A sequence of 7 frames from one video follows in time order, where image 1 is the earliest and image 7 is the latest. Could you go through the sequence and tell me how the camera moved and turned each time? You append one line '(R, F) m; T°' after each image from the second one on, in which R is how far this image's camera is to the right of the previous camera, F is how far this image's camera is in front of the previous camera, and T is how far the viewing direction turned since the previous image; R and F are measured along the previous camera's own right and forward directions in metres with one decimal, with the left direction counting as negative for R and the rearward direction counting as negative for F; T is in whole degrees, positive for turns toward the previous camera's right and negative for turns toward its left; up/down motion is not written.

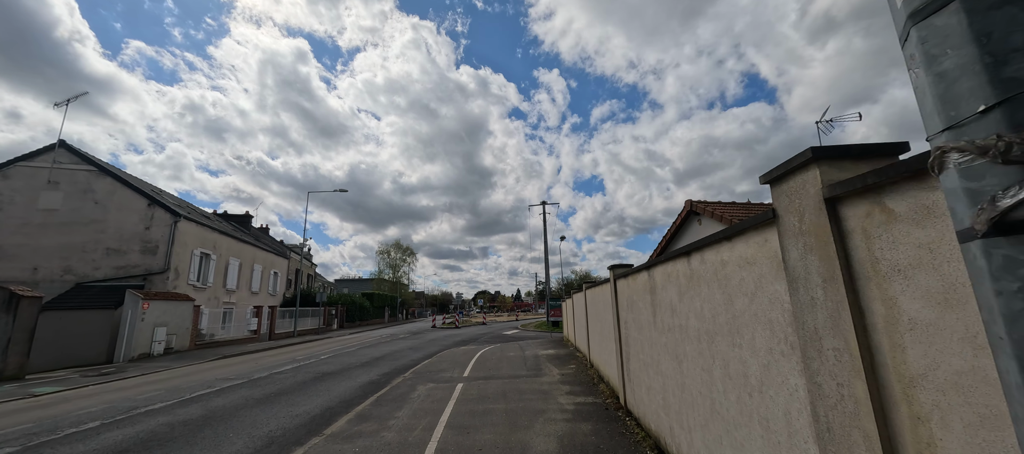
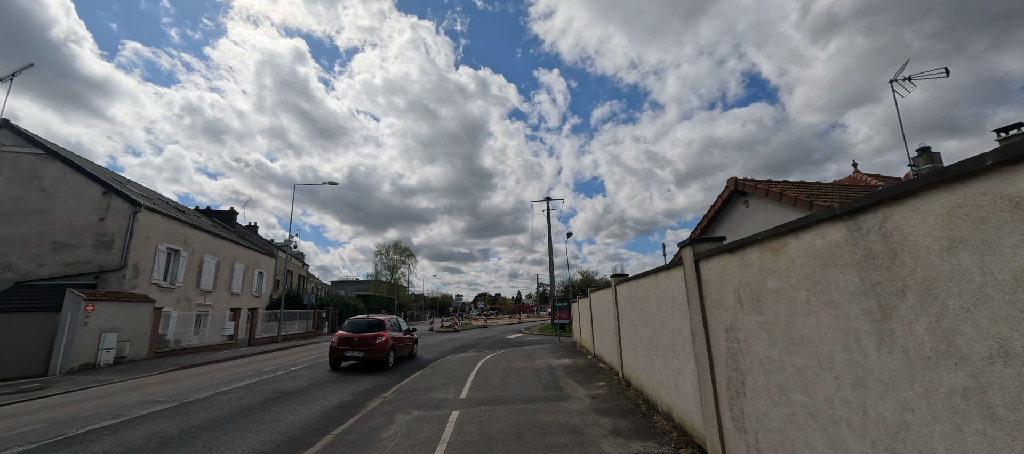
(-0.2, +2.5) m; 0°
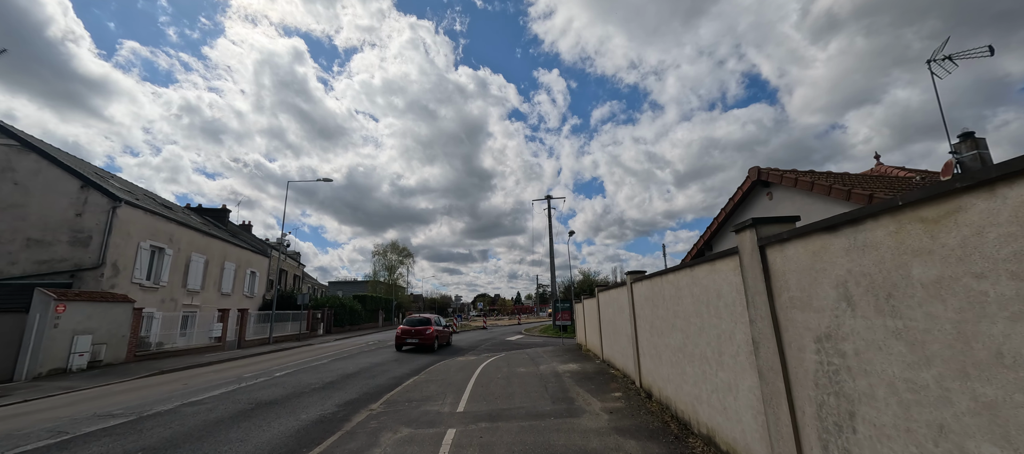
(-0.1, +1.0) m; 0°
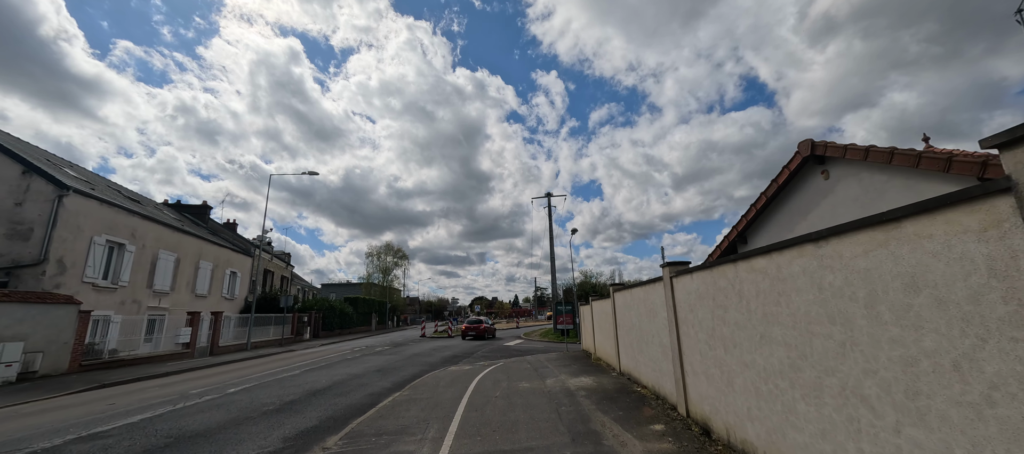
(-0.1, +1.9) m; 0°
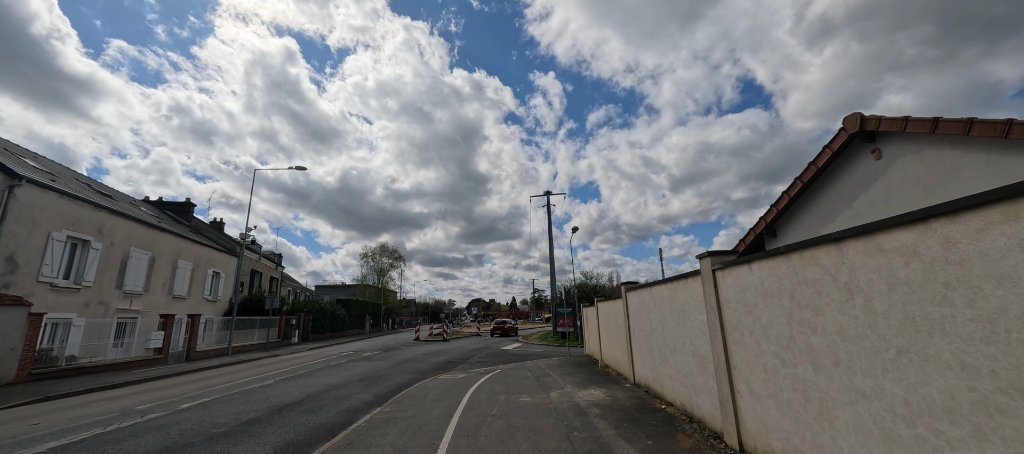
(0.0, +1.3) m; 0°
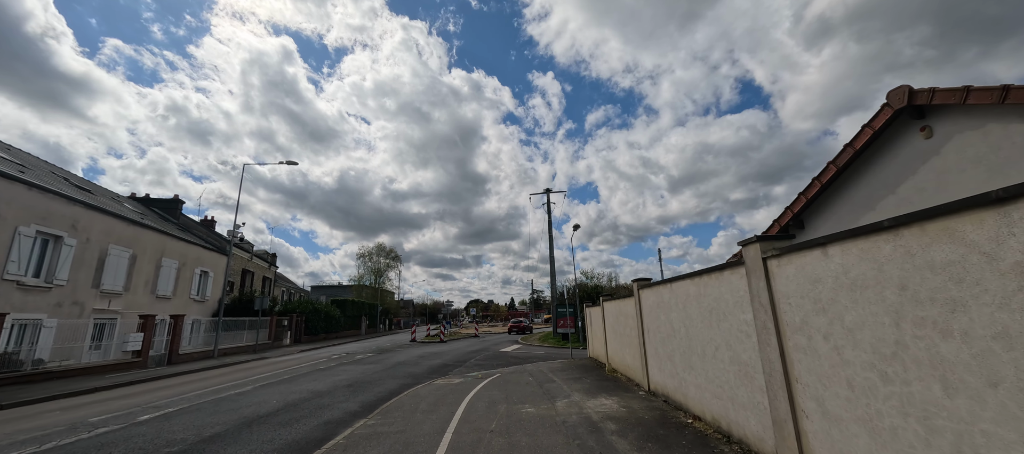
(-0.1, +0.9) m; 0°
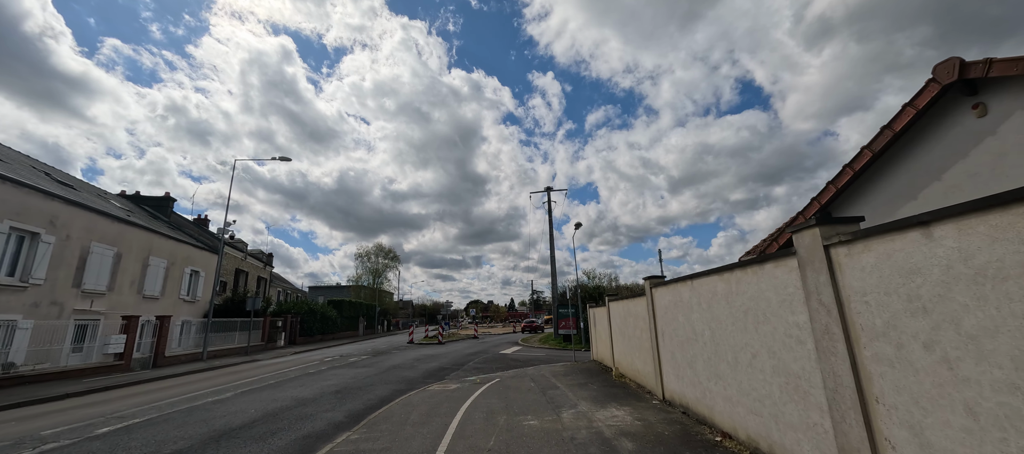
(0.0, +0.8) m; 0°
